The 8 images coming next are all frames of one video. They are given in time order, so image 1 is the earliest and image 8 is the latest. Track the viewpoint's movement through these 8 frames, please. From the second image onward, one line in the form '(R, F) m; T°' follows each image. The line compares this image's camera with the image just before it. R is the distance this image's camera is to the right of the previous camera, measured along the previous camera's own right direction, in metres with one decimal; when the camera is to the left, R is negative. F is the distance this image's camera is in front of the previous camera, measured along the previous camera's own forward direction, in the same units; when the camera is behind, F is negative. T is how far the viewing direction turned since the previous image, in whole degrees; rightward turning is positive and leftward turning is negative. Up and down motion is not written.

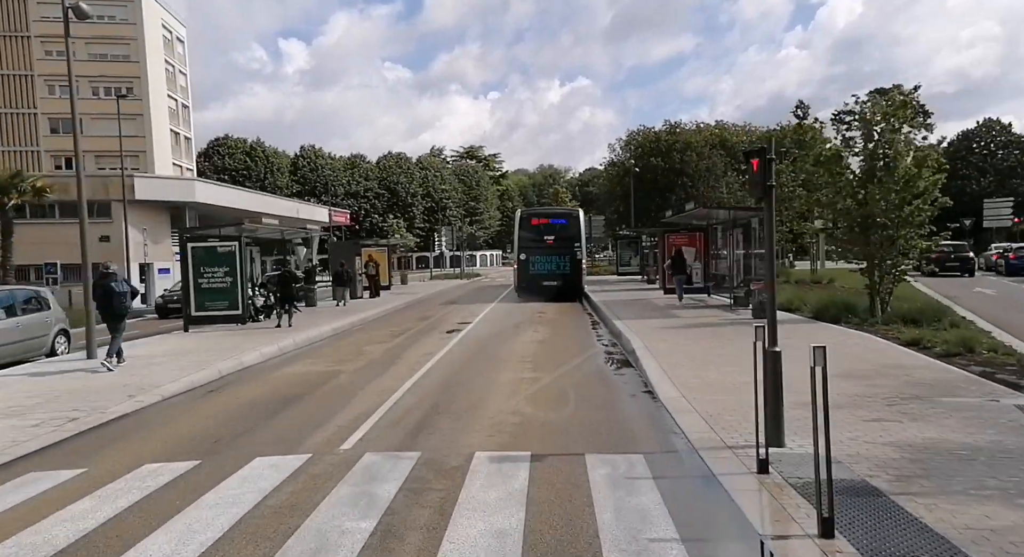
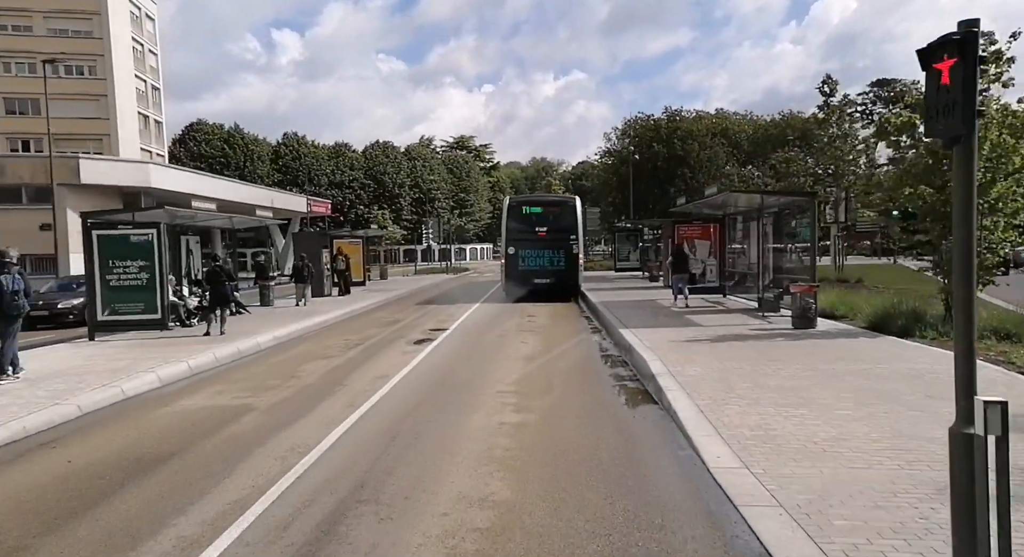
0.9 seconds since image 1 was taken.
(+0.2, +3.6) m; +1°
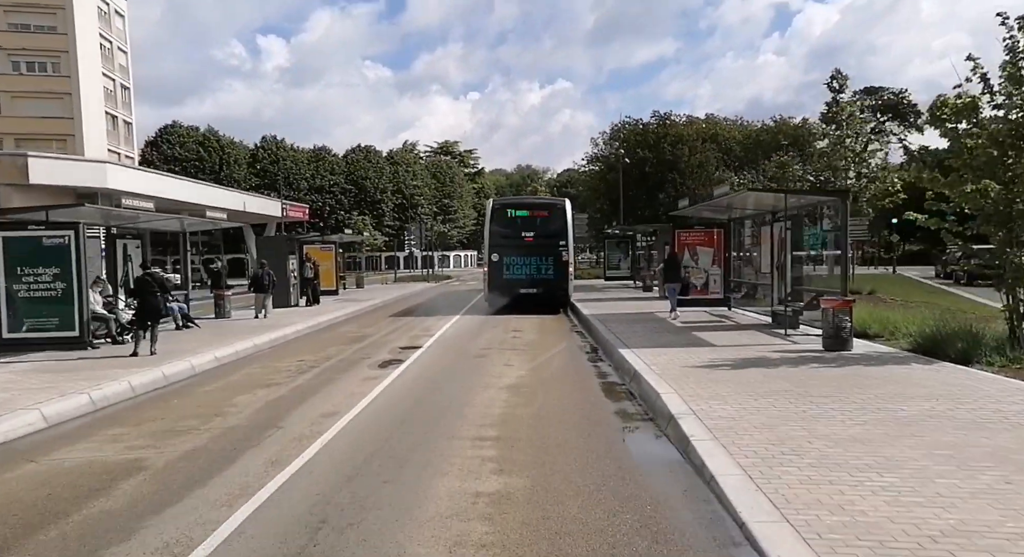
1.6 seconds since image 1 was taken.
(0.0, +2.3) m; +1°
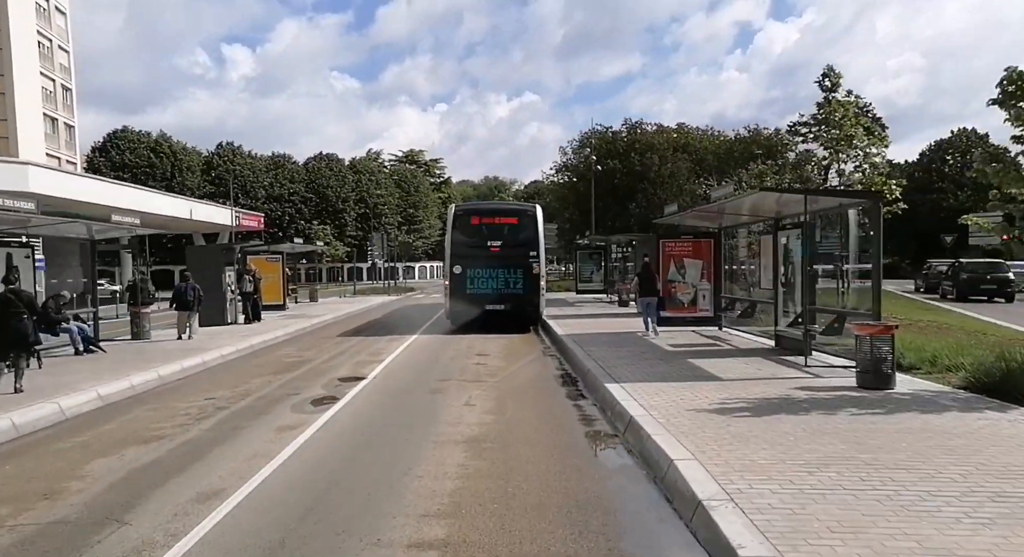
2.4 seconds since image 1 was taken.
(+0.1, +2.6) m; +2°
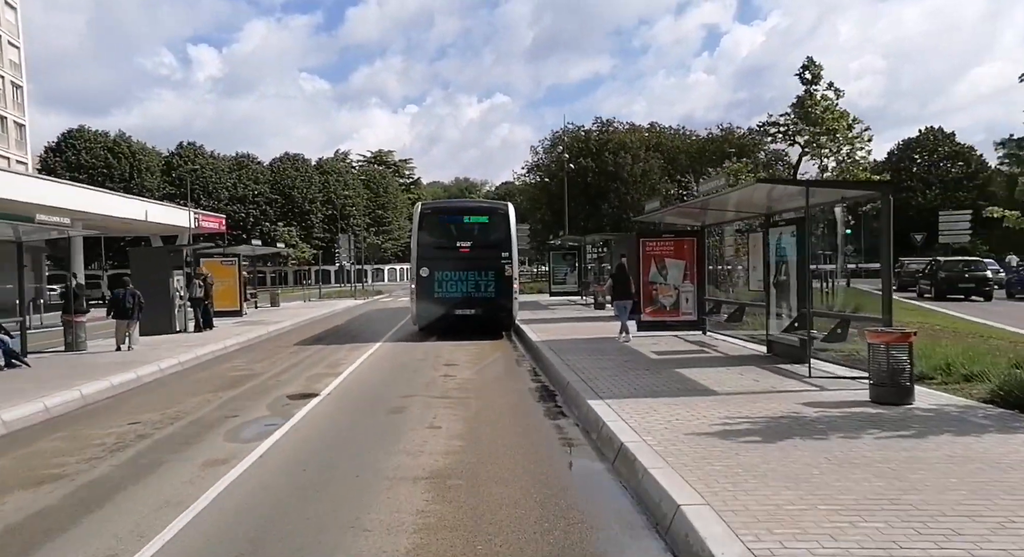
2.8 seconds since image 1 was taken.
(0.0, +1.3) m; +2°
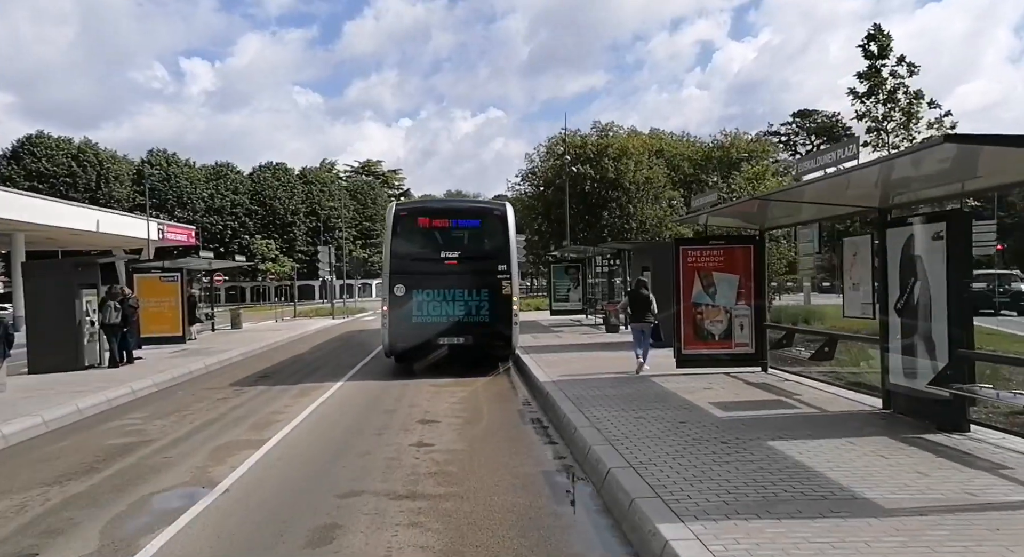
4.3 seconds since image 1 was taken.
(-0.1, +4.4) m; +1°
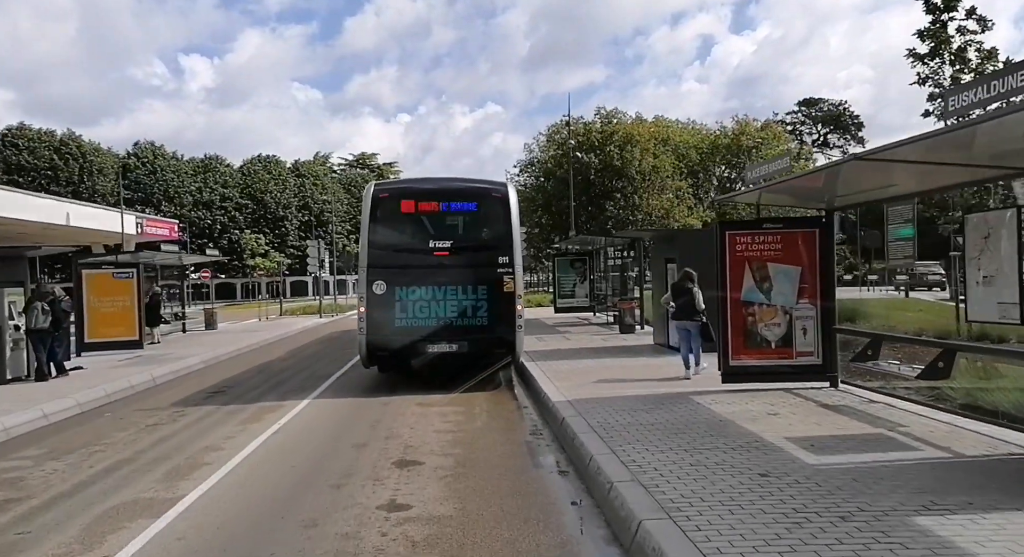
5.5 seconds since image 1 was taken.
(-0.1, +2.8) m; 0°
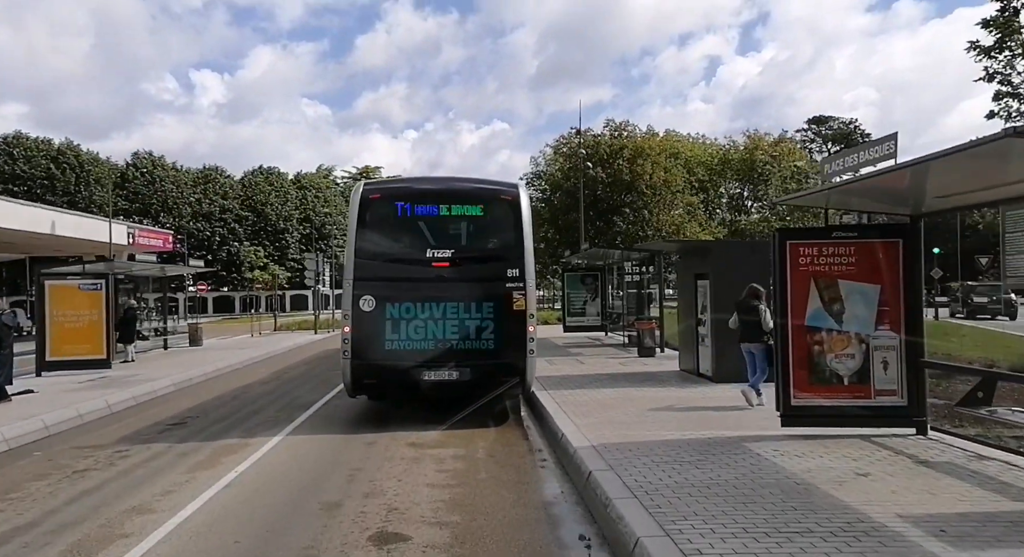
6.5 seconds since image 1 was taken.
(-0.1, +2.0) m; 0°
